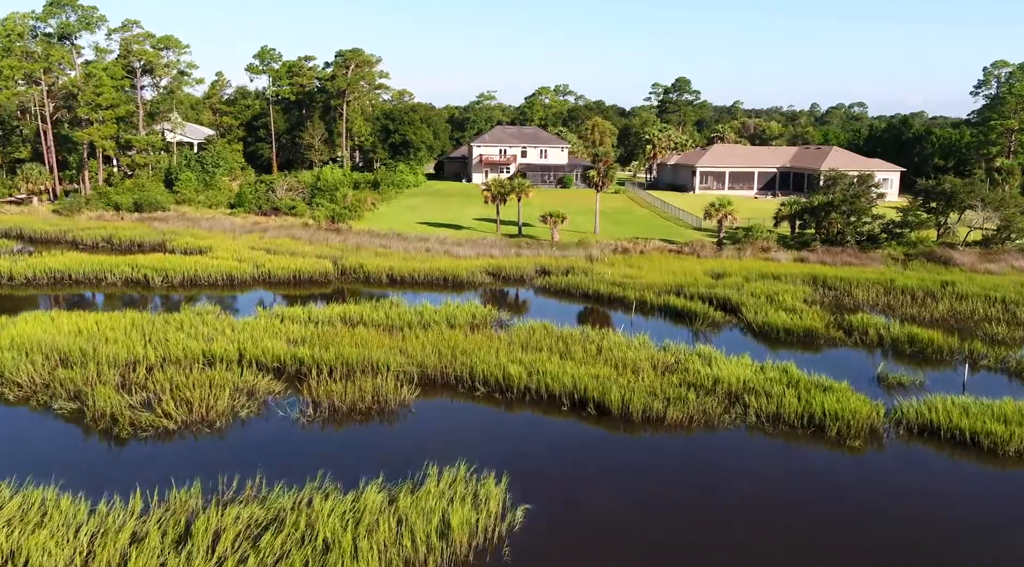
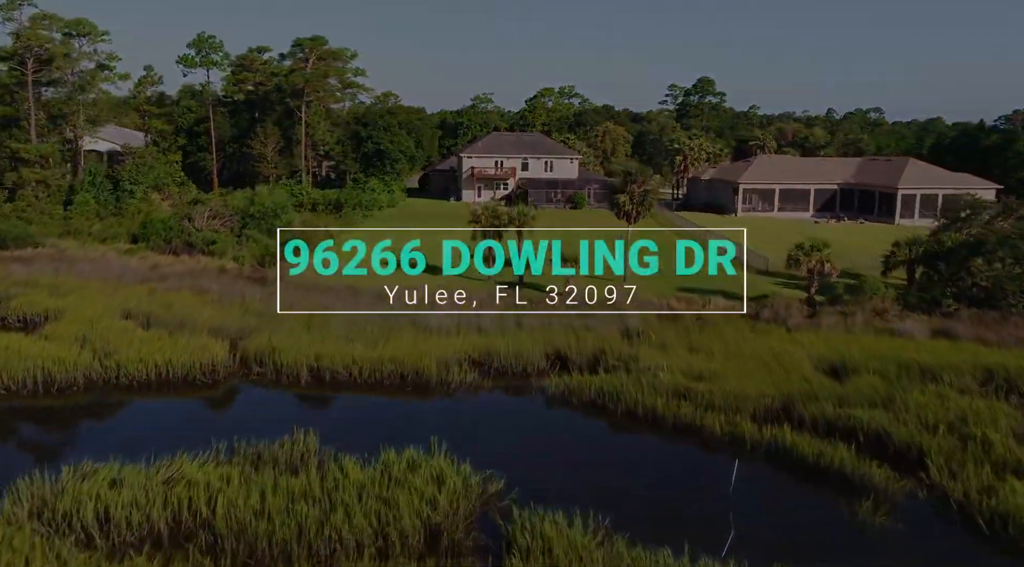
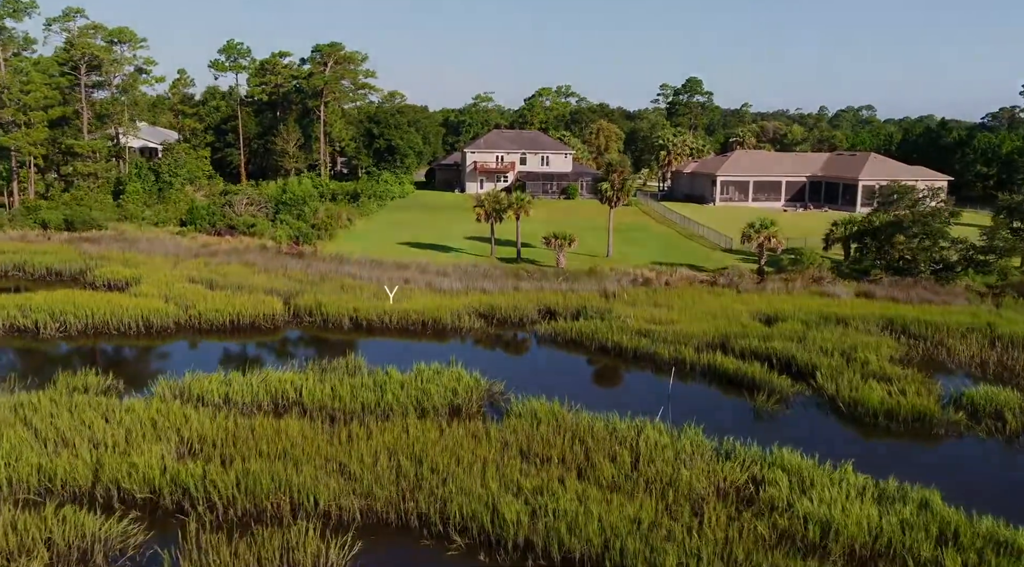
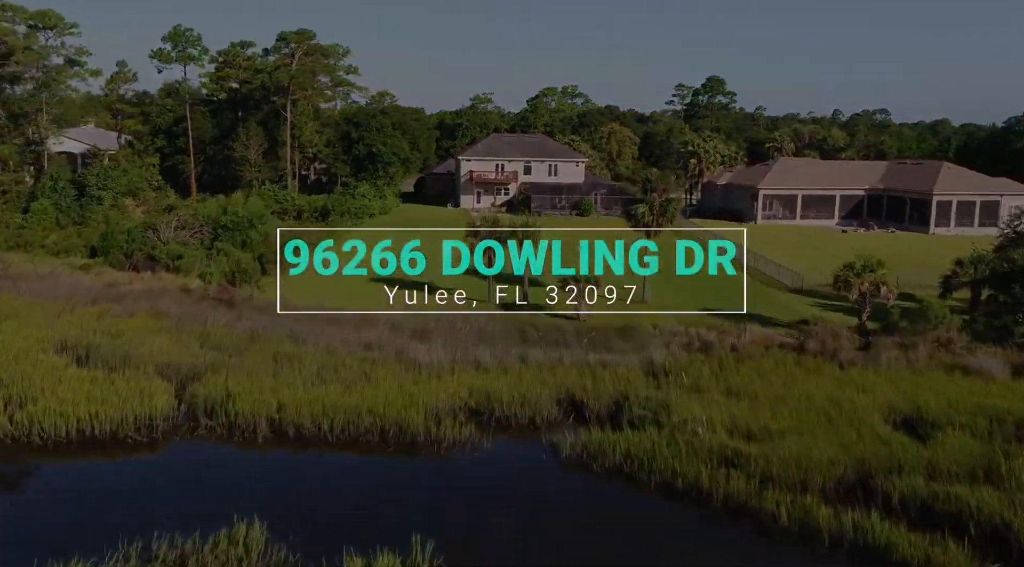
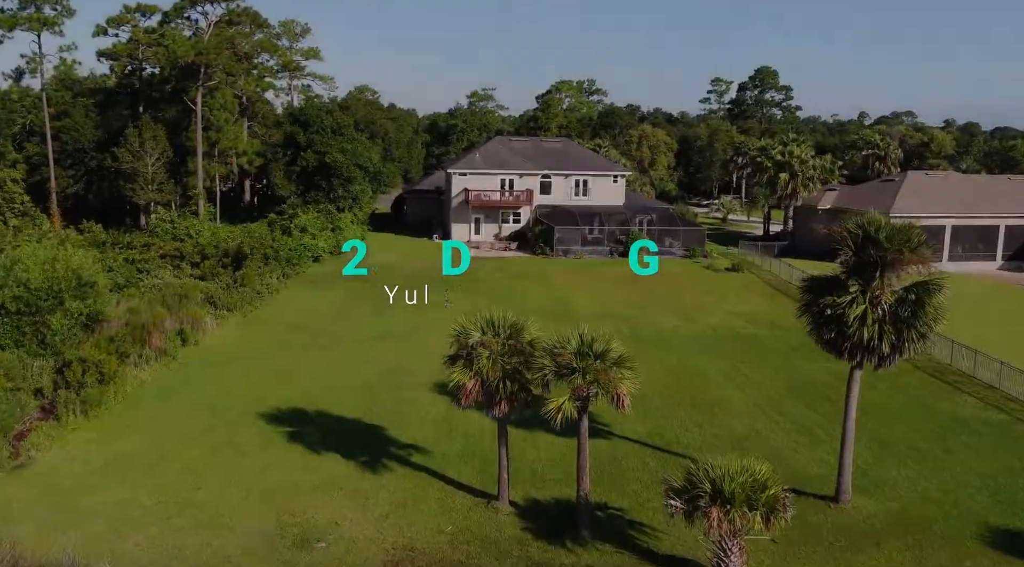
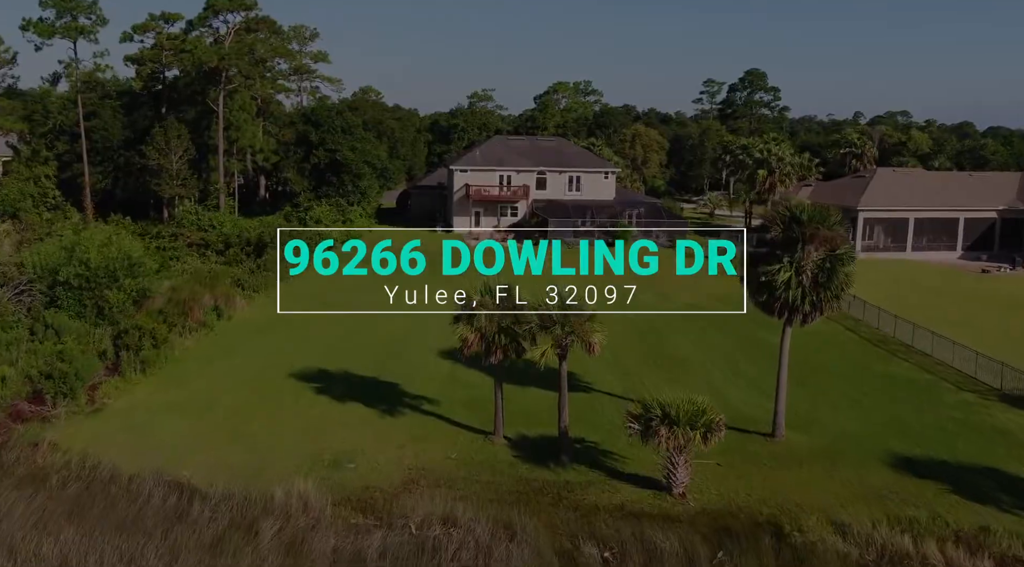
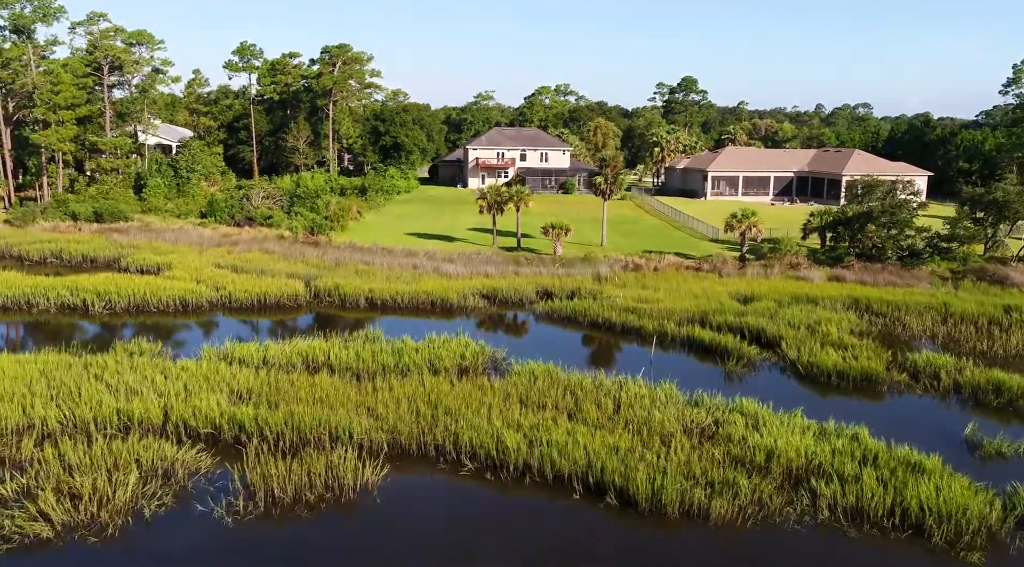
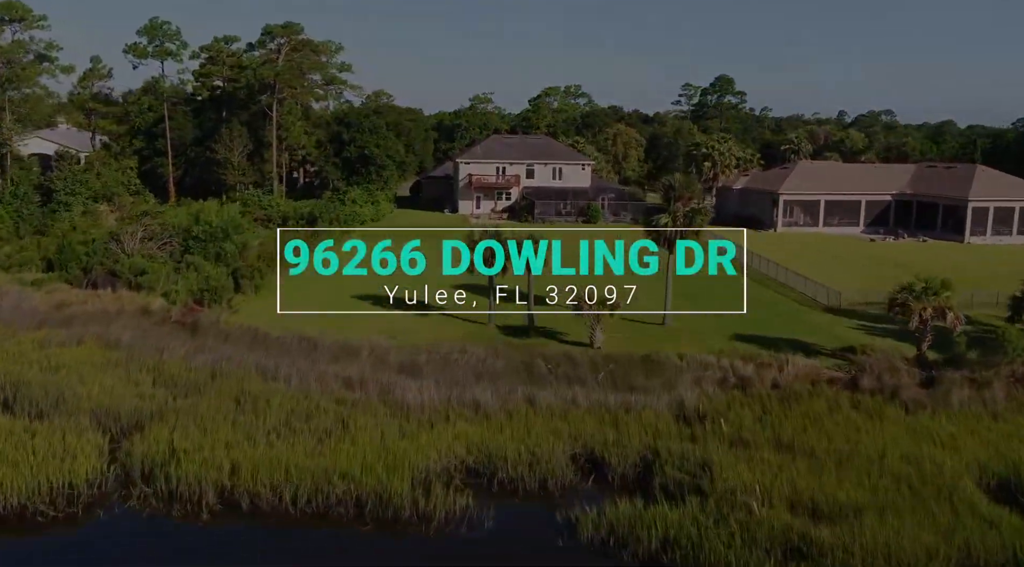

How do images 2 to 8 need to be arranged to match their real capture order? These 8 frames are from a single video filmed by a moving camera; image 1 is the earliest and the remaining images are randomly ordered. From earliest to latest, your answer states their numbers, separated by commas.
7, 3, 2, 4, 8, 6, 5
